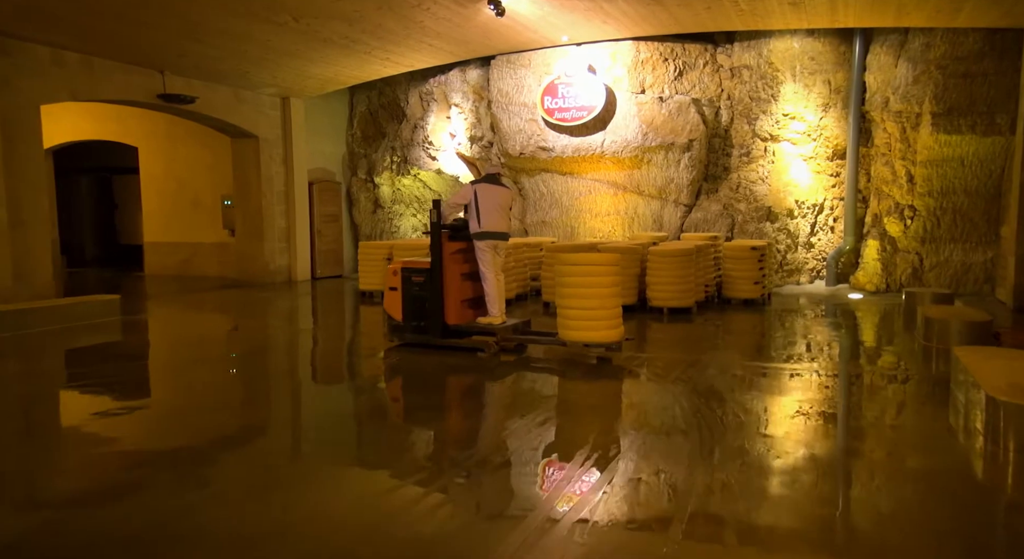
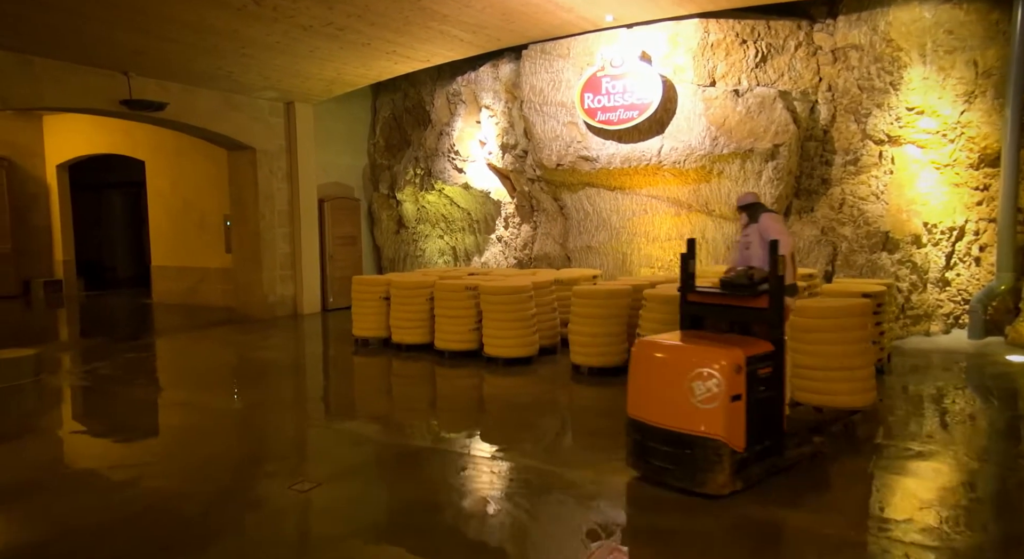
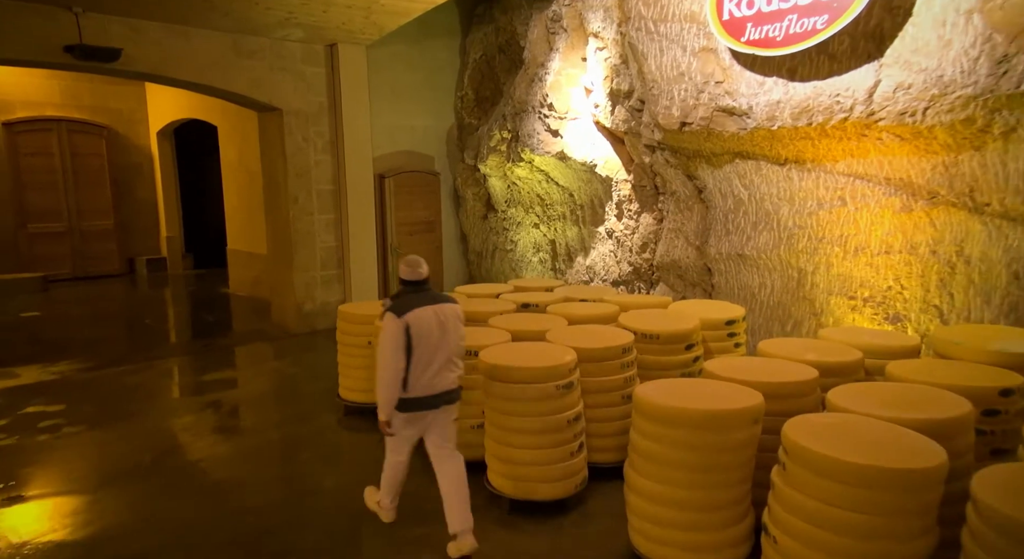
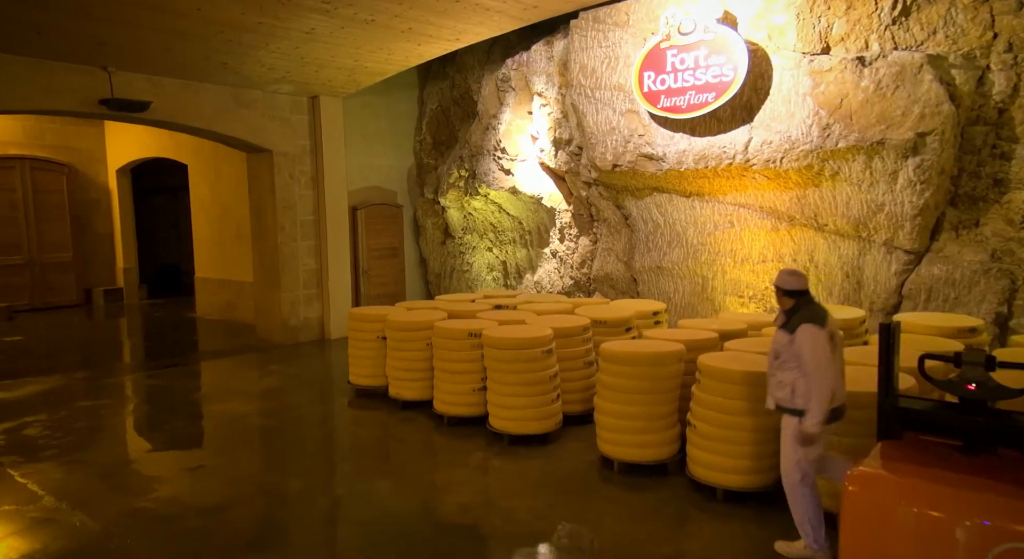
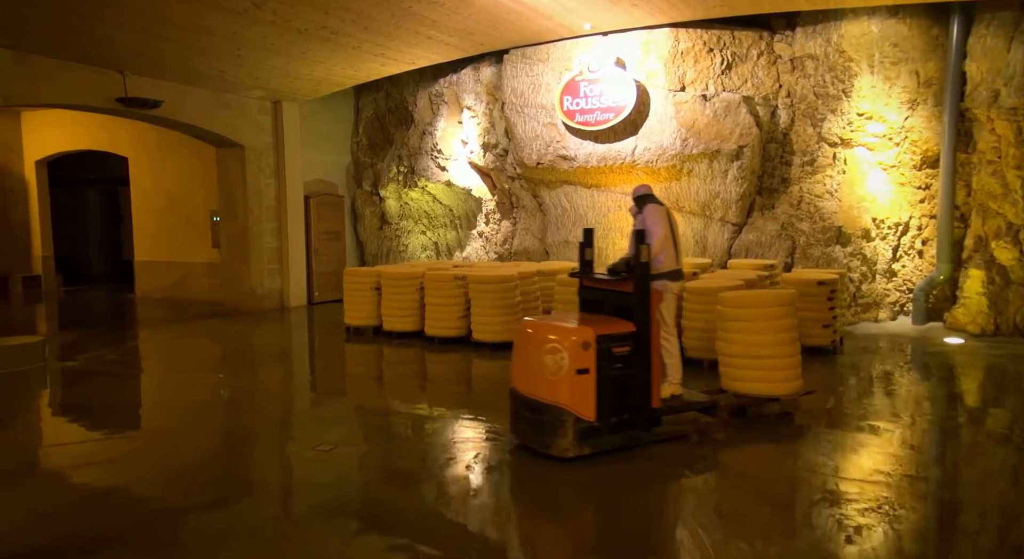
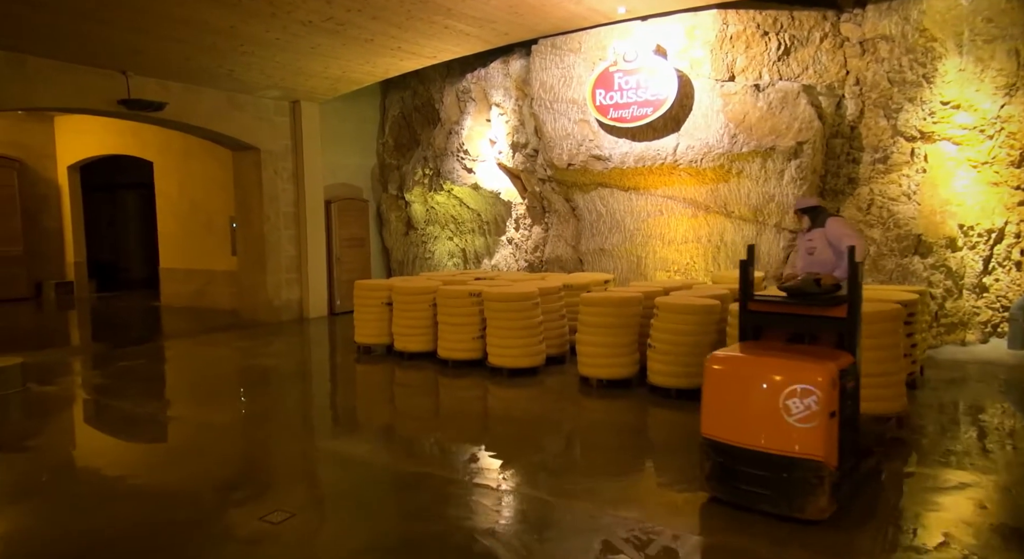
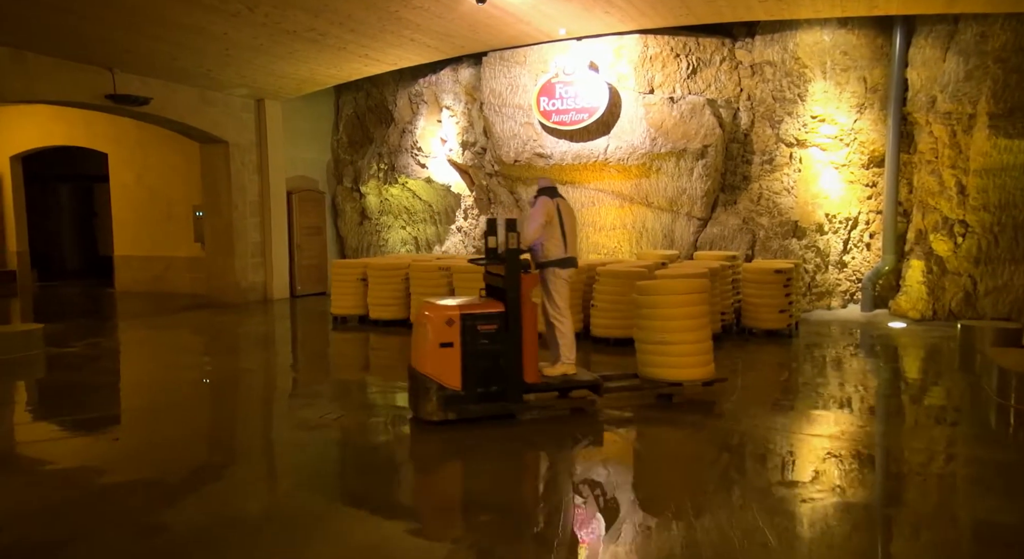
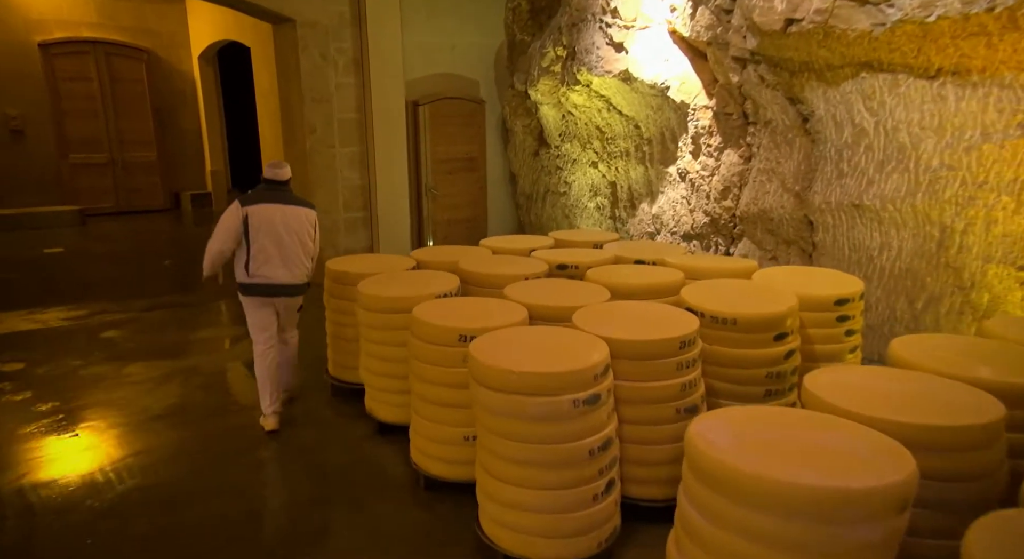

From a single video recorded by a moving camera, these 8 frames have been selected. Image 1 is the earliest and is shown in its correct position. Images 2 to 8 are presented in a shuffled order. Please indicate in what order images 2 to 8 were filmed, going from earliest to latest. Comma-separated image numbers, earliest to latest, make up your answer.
7, 5, 2, 6, 4, 3, 8
